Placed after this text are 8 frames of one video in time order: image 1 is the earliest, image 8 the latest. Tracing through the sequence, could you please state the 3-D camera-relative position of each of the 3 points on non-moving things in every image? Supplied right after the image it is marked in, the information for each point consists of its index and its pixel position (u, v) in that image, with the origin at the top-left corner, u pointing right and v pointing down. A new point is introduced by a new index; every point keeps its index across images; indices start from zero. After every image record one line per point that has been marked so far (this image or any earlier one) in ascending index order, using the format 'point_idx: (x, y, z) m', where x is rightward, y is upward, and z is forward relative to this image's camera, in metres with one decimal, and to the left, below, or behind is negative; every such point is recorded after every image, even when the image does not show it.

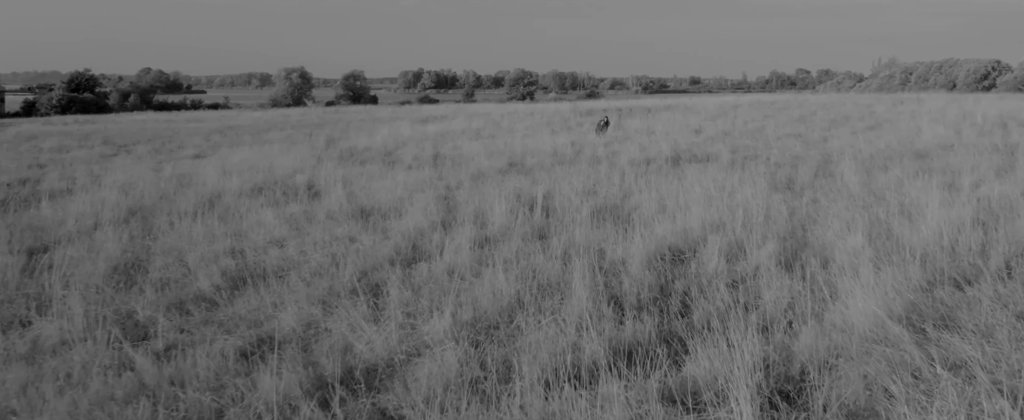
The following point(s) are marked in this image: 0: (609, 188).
0: (+1.4, +0.3, +10.2) m
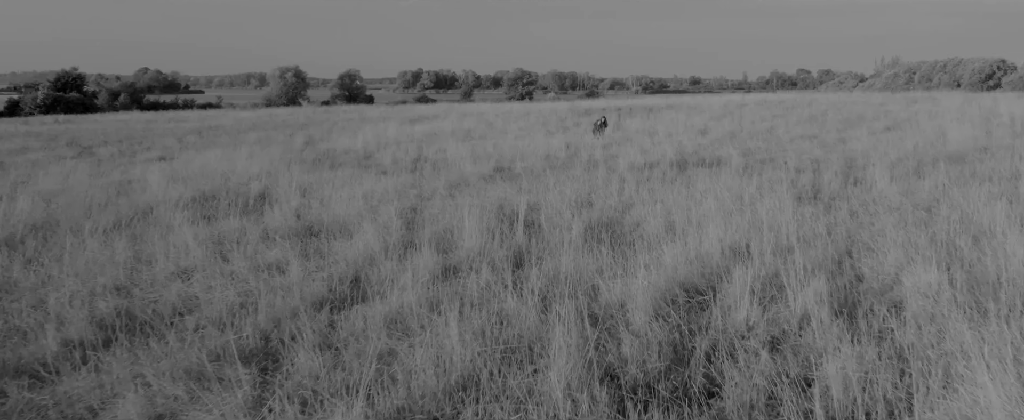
0: (+1.2, +0.1, +8.7) m
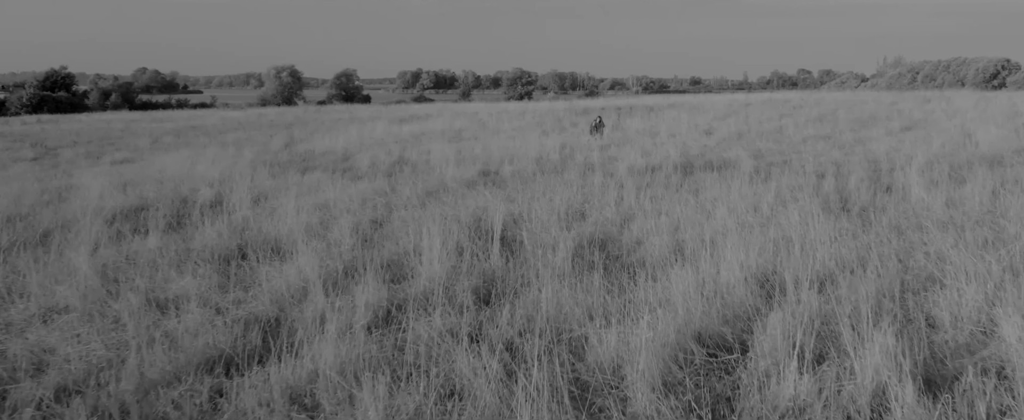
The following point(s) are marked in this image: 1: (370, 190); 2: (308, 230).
0: (+1.0, 0.0, +7.5) m
1: (-1.8, +0.3, +9.3) m
2: (-1.7, -0.2, +6.2) m
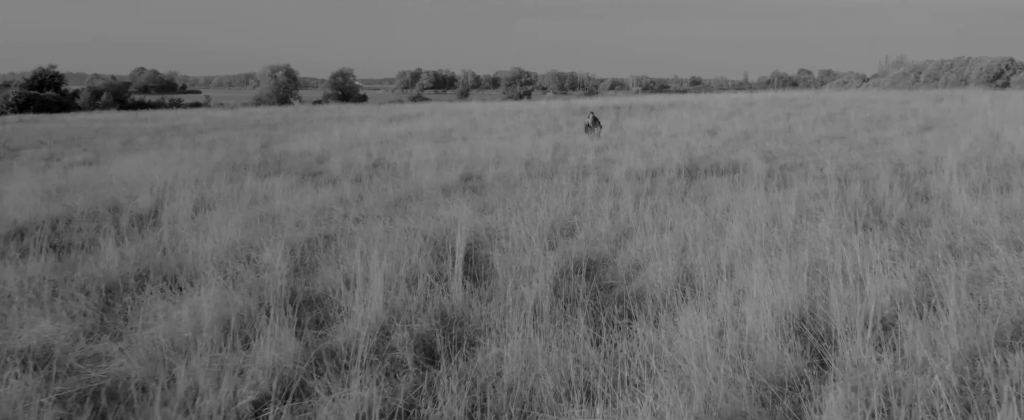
0: (+0.8, -0.1, +6.4) m
1: (-2.0, +0.2, +8.2) m
2: (-1.9, -0.3, +5.1) m
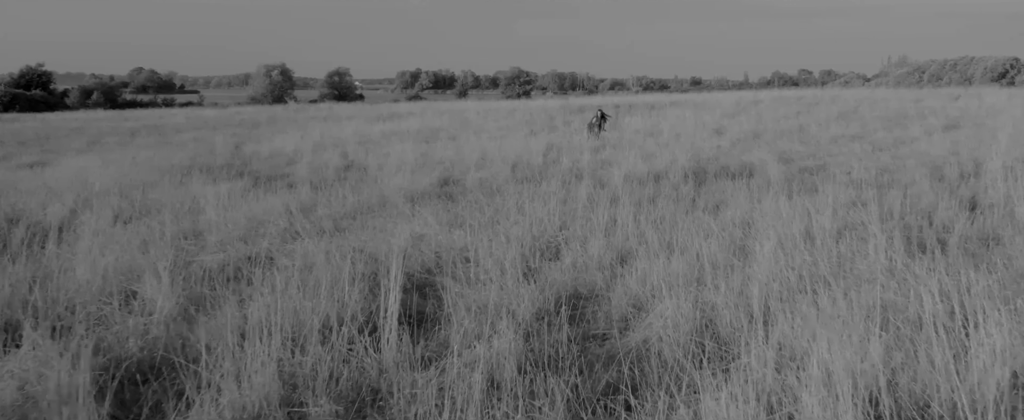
0: (+0.6, -0.2, +5.2) m
1: (-2.2, 0.0, +6.9) m
2: (-2.1, -0.4, +3.9) m
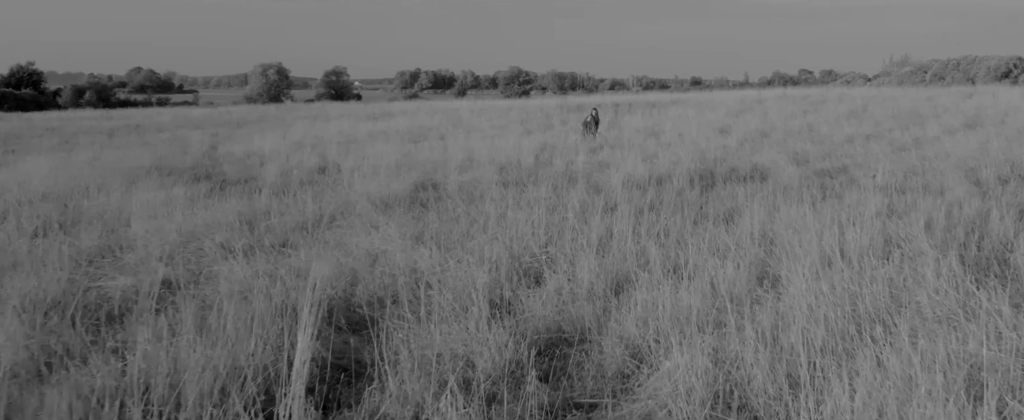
0: (+0.4, -0.3, +4.3) m
1: (-2.4, 0.0, +6.0) m
2: (-2.3, -0.5, +3.0) m
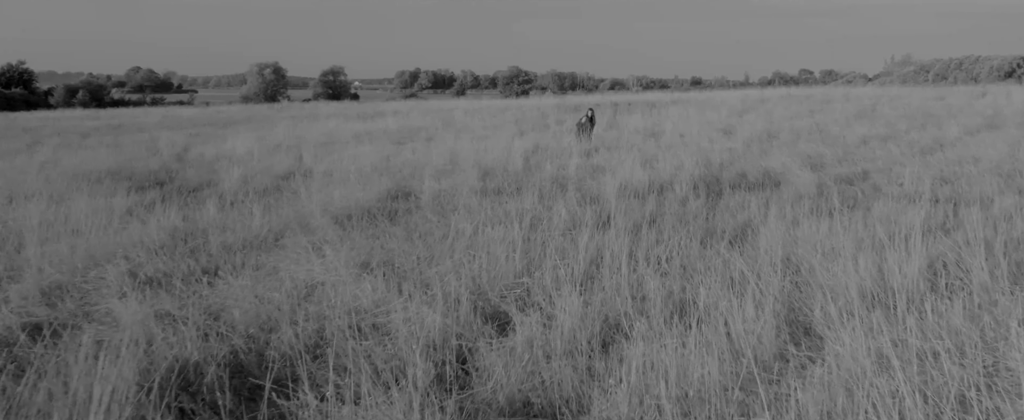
0: (+0.2, -0.4, +3.4) m
1: (-2.5, -0.1, +5.2) m
2: (-2.5, -0.6, +2.1) m
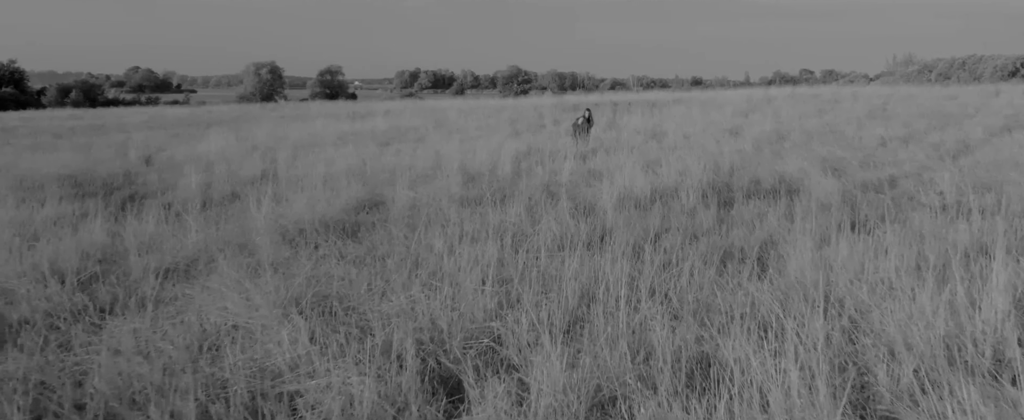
0: (+0.1, -0.5, +2.6) m
1: (-2.7, -0.2, +4.3) m
2: (-2.6, -0.7, +1.3) m
